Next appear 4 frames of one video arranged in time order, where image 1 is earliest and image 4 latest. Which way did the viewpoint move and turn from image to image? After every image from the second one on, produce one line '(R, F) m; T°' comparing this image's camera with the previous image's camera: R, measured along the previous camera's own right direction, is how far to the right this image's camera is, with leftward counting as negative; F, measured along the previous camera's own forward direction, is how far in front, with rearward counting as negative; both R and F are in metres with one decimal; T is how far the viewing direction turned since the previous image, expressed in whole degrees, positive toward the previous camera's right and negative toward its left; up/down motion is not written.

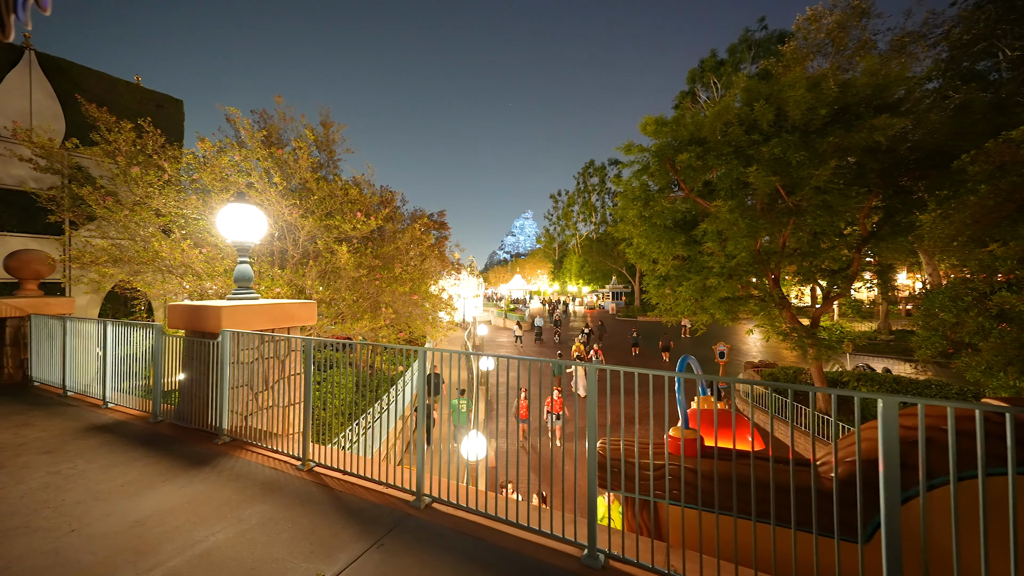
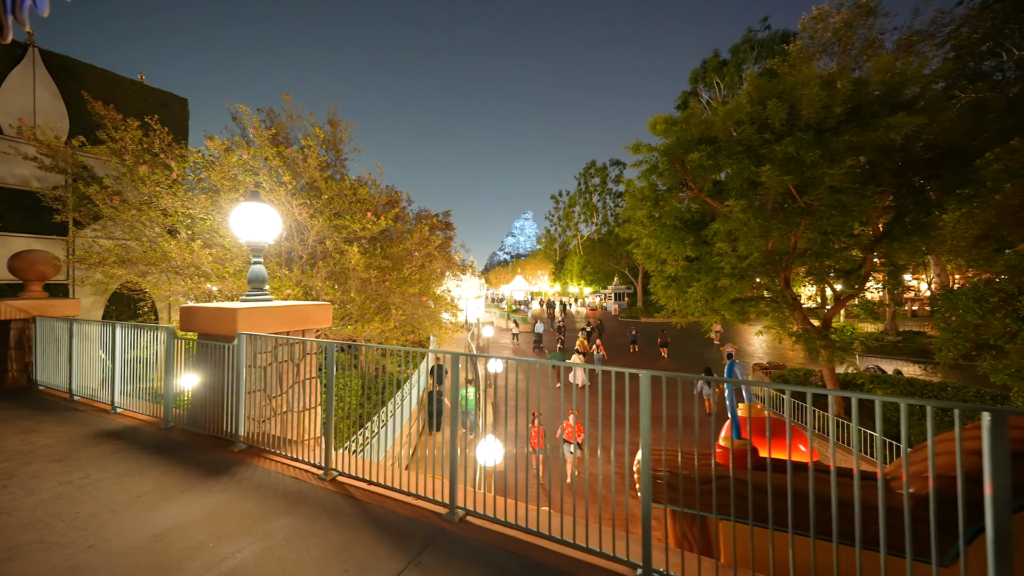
(-0.4, +0.2) m; 0°
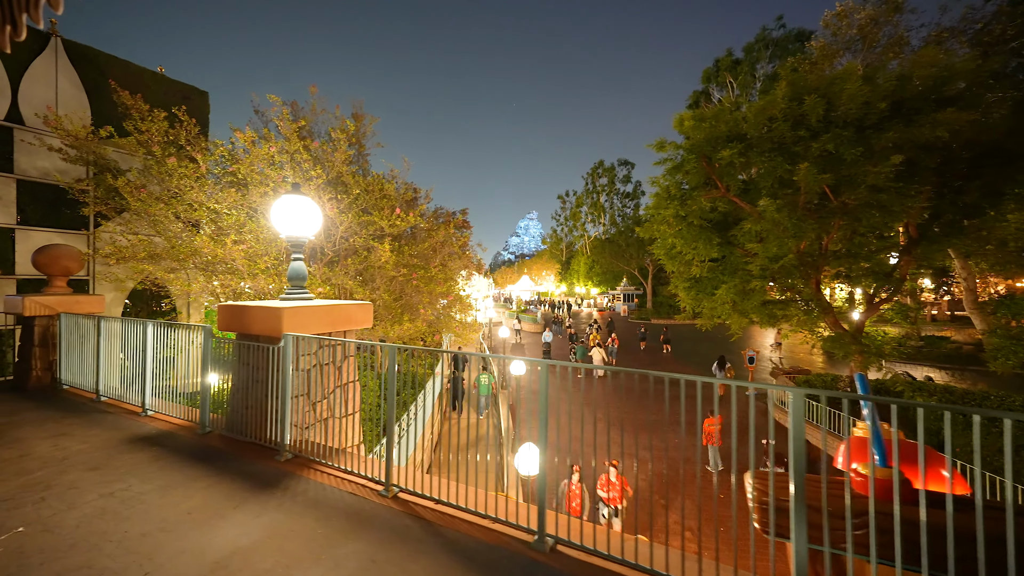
(-0.8, +0.3) m; -1°
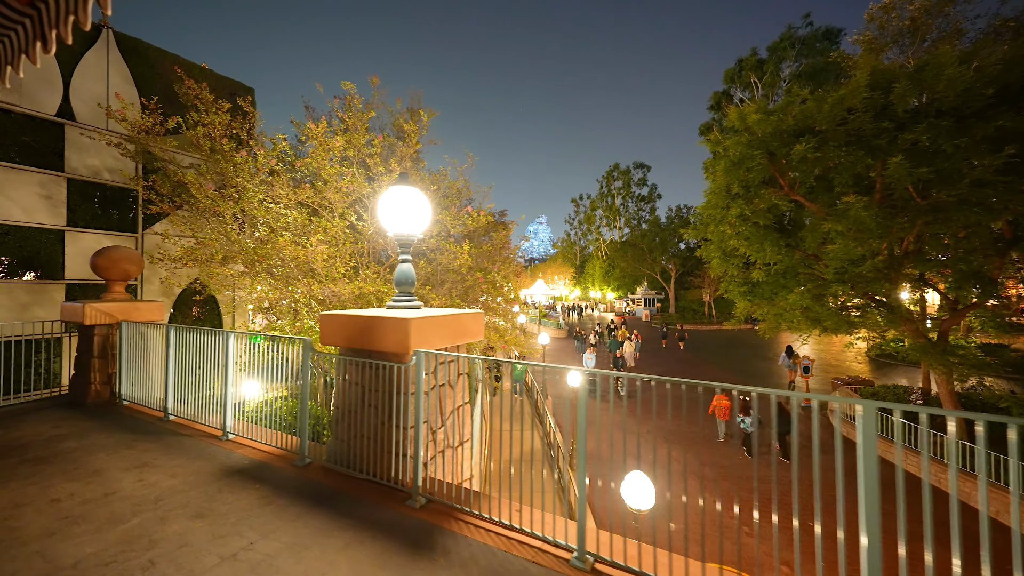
(-1.8, +0.7) m; -1°
